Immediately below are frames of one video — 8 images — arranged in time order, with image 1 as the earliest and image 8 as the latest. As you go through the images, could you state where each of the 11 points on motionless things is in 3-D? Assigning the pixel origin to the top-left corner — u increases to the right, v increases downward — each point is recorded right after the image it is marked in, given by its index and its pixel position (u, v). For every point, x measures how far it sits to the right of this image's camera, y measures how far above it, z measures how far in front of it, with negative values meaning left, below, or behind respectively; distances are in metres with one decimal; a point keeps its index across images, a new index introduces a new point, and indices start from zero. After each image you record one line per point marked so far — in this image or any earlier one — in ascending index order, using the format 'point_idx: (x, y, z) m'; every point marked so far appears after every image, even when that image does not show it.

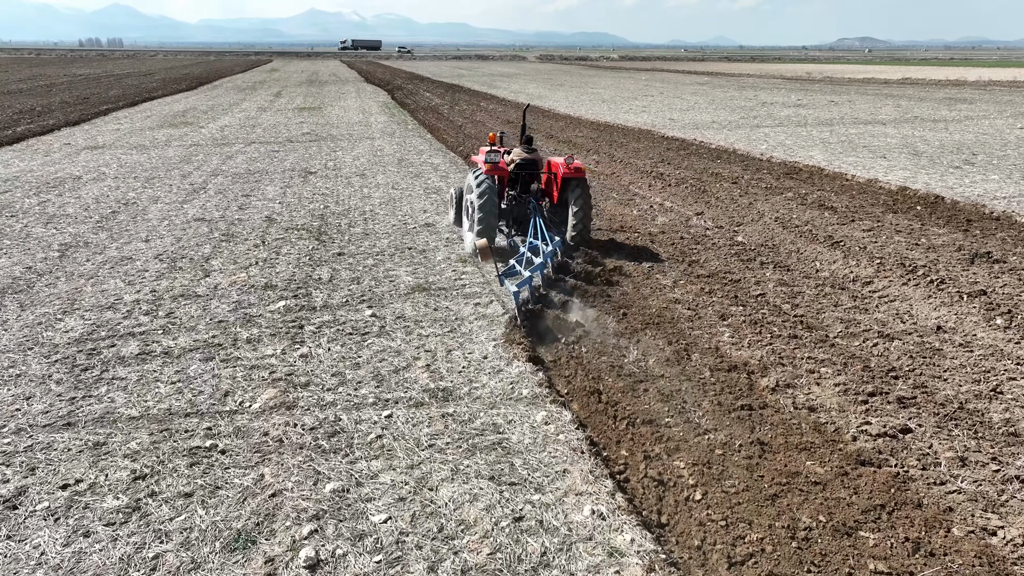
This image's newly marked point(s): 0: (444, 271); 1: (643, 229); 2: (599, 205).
0: (-0.5, +0.1, +5.6) m
1: (+1.3, +0.6, +6.9) m
2: (+1.0, +1.0, +8.1) m
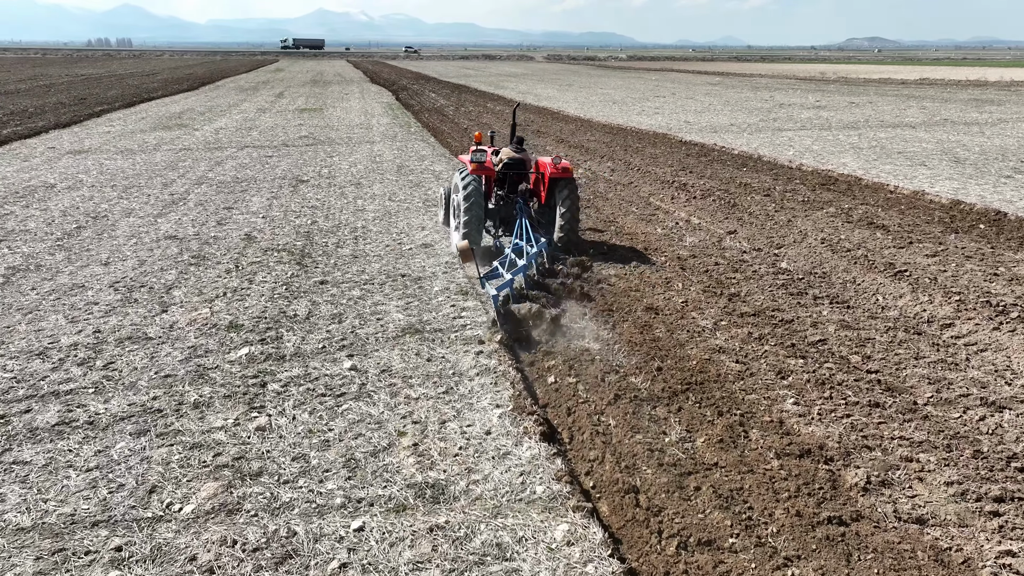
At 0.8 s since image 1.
0: (-0.5, -0.1, +4.8) m
1: (+1.3, +0.3, +6.0) m
2: (+1.1, +0.7, +7.3) m
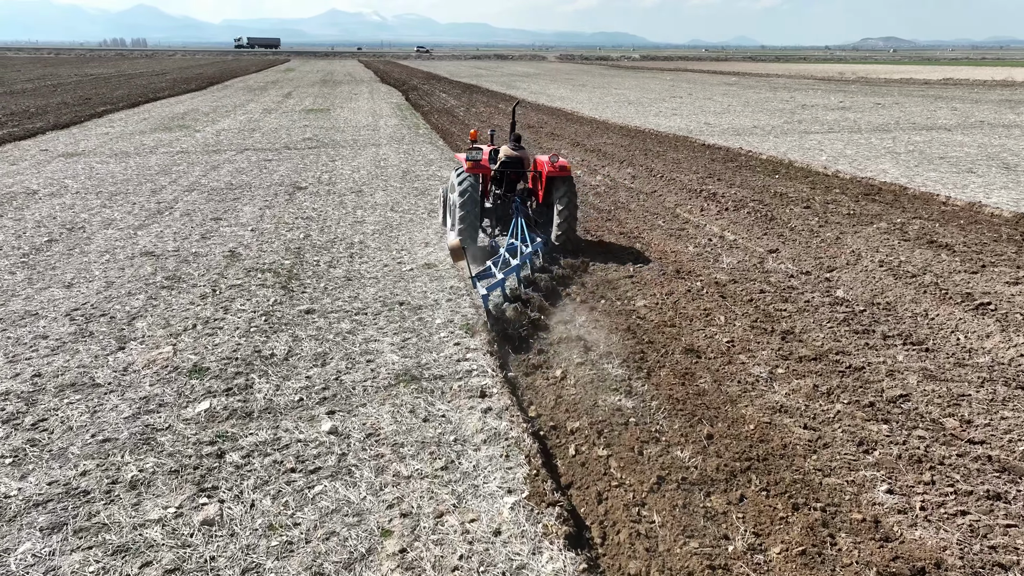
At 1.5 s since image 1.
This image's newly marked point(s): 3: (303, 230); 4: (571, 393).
0: (-0.4, -0.3, +4.1) m
1: (+1.5, +0.1, +5.3) m
2: (+1.2, +0.5, +6.5) m
3: (-2.0, +0.6, +6.8) m
4: (+0.3, -0.5, +3.5) m
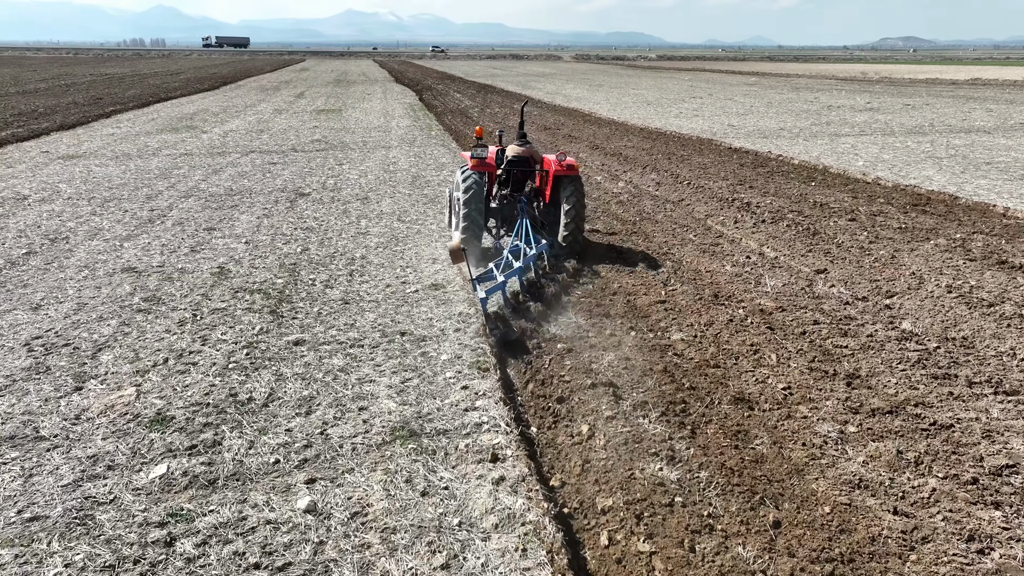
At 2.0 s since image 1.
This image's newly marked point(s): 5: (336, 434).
0: (-0.3, -0.5, +3.5) m
1: (+1.6, -0.1, +4.7) m
2: (+1.3, +0.3, +5.9) m
3: (-1.9, +0.4, +6.3) m
4: (+0.4, -0.7, +2.9) m
5: (-0.8, -0.6, +3.1) m
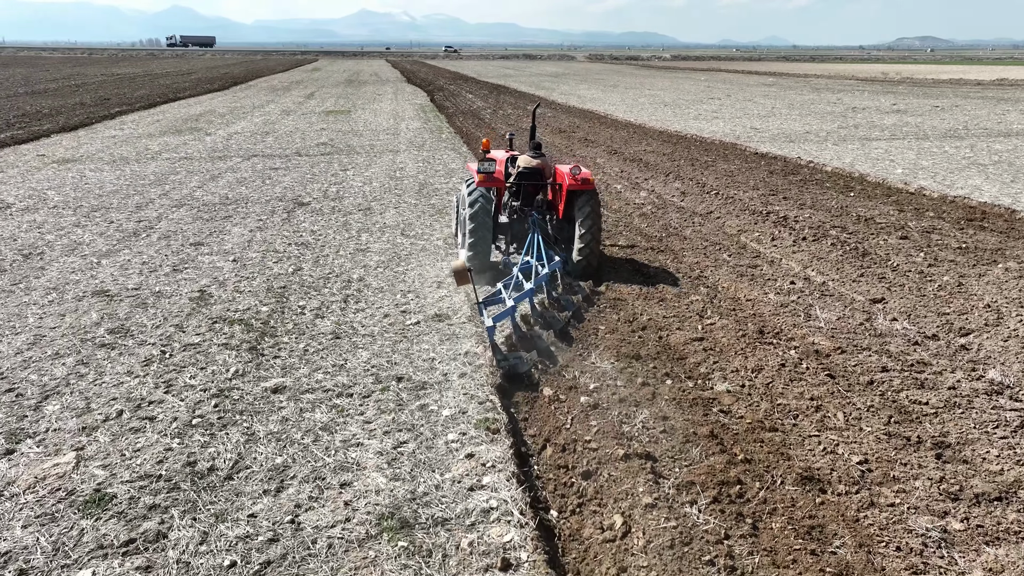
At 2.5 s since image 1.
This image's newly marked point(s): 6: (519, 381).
0: (-0.3, -0.7, +2.9) m
1: (+1.6, -0.3, +4.1) m
2: (+1.5, +0.1, +5.3) m
3: (-1.8, +0.2, +5.7) m
4: (+0.4, -0.9, +2.3) m
5: (-0.7, -0.8, +2.5) m
6: (0.0, -0.5, +3.6) m
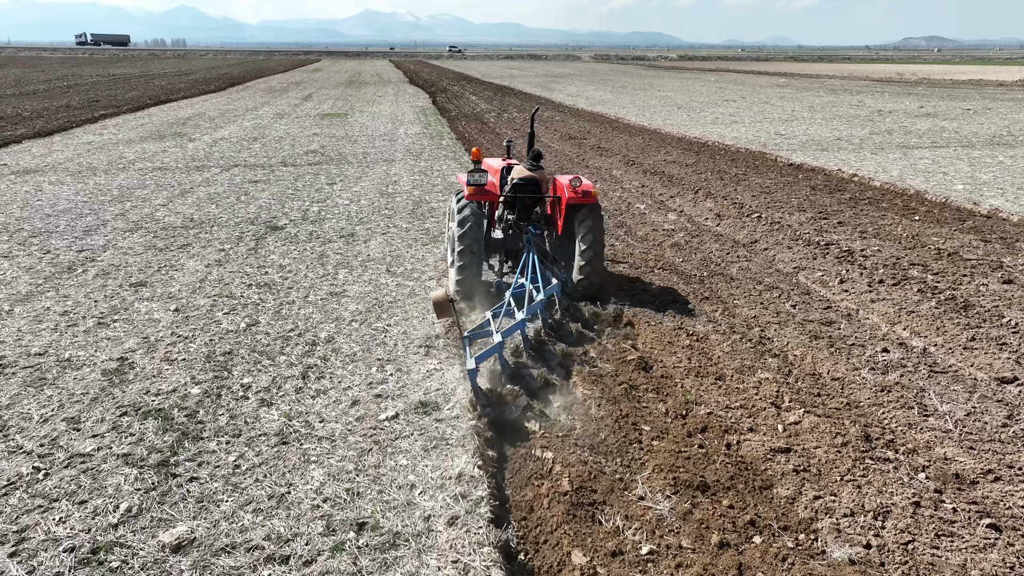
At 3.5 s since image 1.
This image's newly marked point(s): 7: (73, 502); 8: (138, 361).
0: (-0.2, -1.1, +1.7) m
1: (+1.7, -0.7, +2.9) m
2: (+1.5, -0.3, +4.2) m
3: (-1.7, -0.2, +4.6) m
4: (+0.4, -1.3, +1.1) m
5: (-0.7, -1.2, +1.4) m
6: (+0.1, -0.9, +2.4) m
7: (-1.6, -0.8, +2.6) m
8: (-2.1, -0.4, +3.9) m
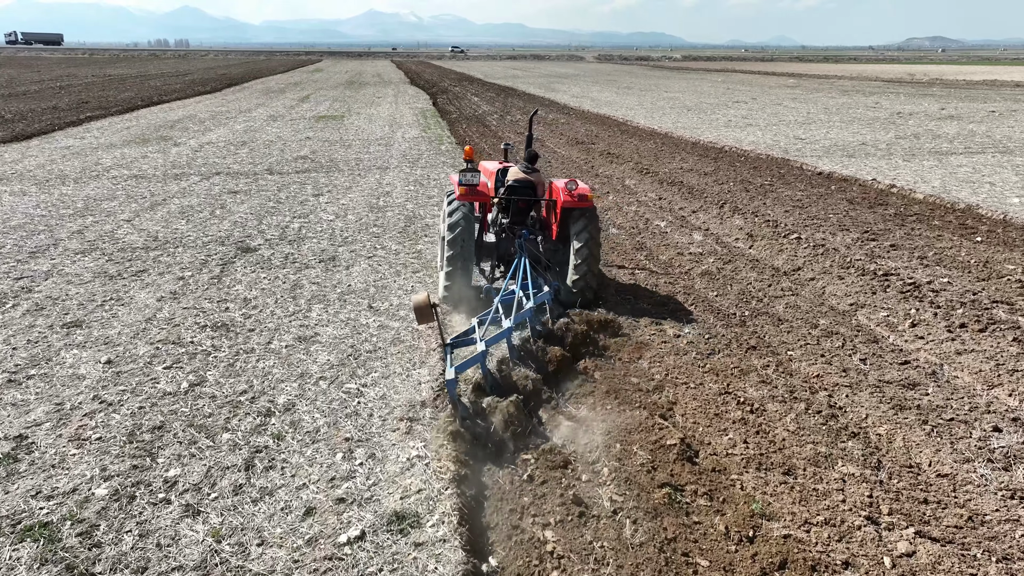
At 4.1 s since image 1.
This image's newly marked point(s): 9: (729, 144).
0: (-0.2, -1.3, +0.9) m
1: (+1.7, -0.9, +2.1) m
2: (+1.5, -0.5, +3.3) m
3: (-1.7, -0.4, +3.8) m
4: (+0.5, -1.5, +0.3) m
5: (-0.7, -1.5, +0.5) m
6: (+0.1, -1.1, +1.6) m
7: (-1.6, -1.0, +1.8) m
8: (-2.1, -0.7, +3.1) m
9: (+4.0, +2.7, +13.0) m
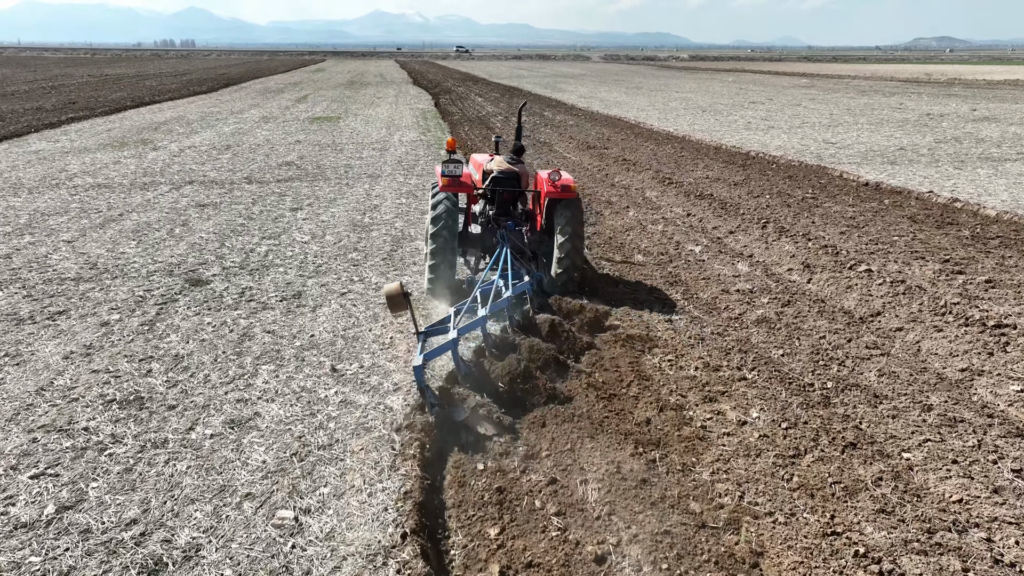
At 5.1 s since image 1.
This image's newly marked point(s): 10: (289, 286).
0: (-0.2, -1.6, -0.2) m
1: (+1.7, -1.2, +1.0) m
2: (+1.6, -0.8, +2.2) m
3: (-1.7, -0.7, +2.7) m
4: (+0.5, -1.8, -0.8) m
5: (-0.7, -1.8, -0.6) m
6: (+0.1, -1.4, +0.5) m
7: (-1.6, -1.3, +0.7) m
8: (-2.0, -0.9, +2.0) m
9: (+4.1, +2.4, +11.9) m
10: (-1.6, 0.0, +5.1) m
